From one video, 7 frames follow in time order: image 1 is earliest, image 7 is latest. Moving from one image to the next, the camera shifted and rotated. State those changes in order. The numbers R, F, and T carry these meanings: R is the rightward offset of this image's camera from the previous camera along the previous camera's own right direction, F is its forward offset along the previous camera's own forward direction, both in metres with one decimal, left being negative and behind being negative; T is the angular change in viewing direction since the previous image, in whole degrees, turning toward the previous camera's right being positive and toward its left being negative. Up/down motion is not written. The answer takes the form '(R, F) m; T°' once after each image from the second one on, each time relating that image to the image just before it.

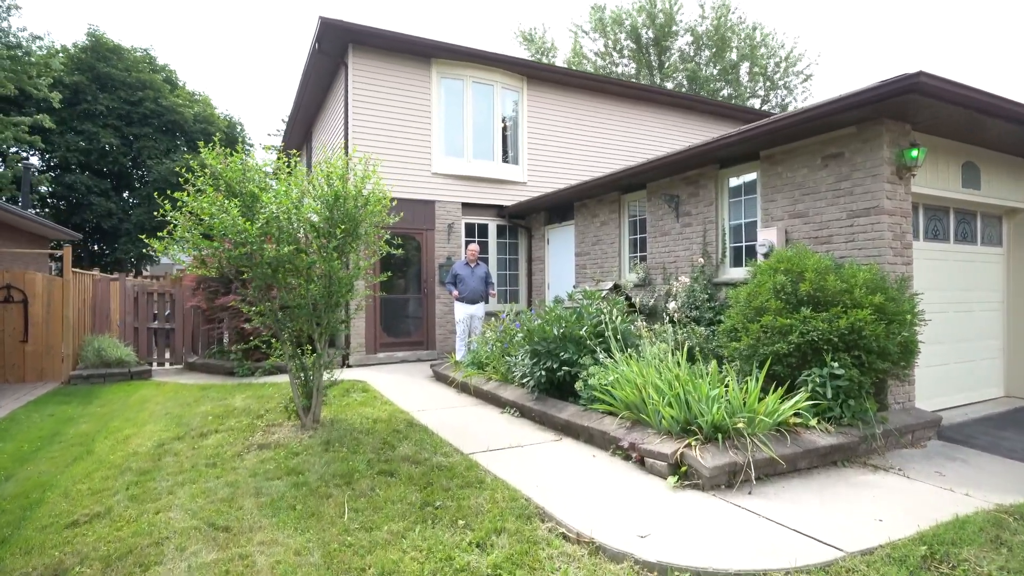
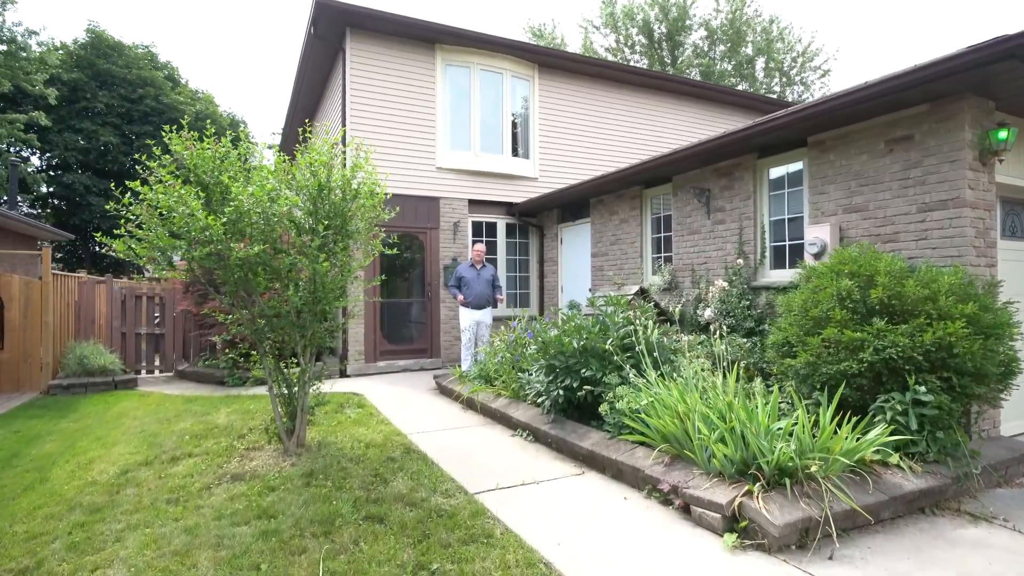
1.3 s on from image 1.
(0.0, +0.7) m; -1°
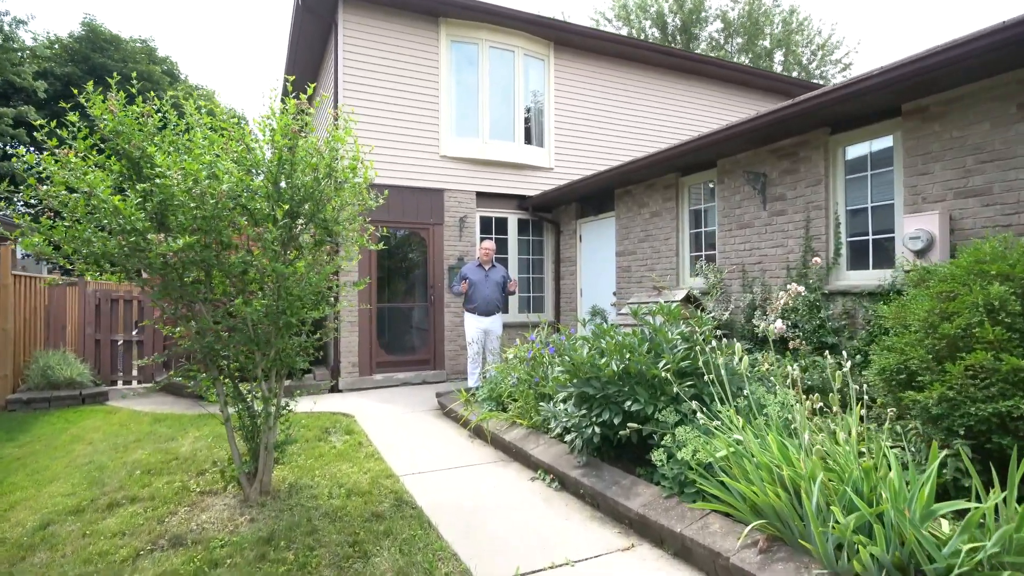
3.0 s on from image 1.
(-0.1, +1.0) m; 0°
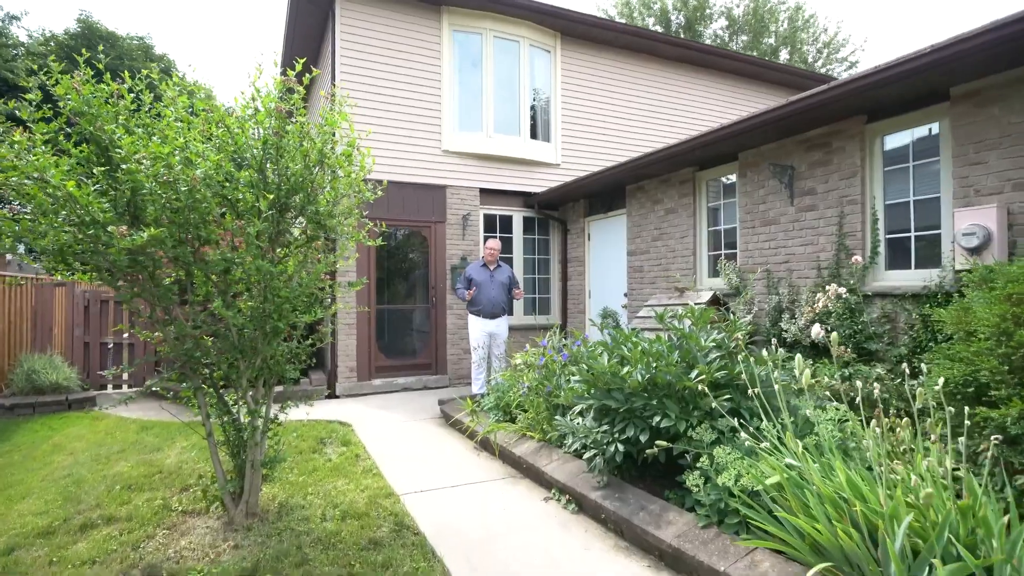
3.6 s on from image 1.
(-0.1, +0.4) m; 0°
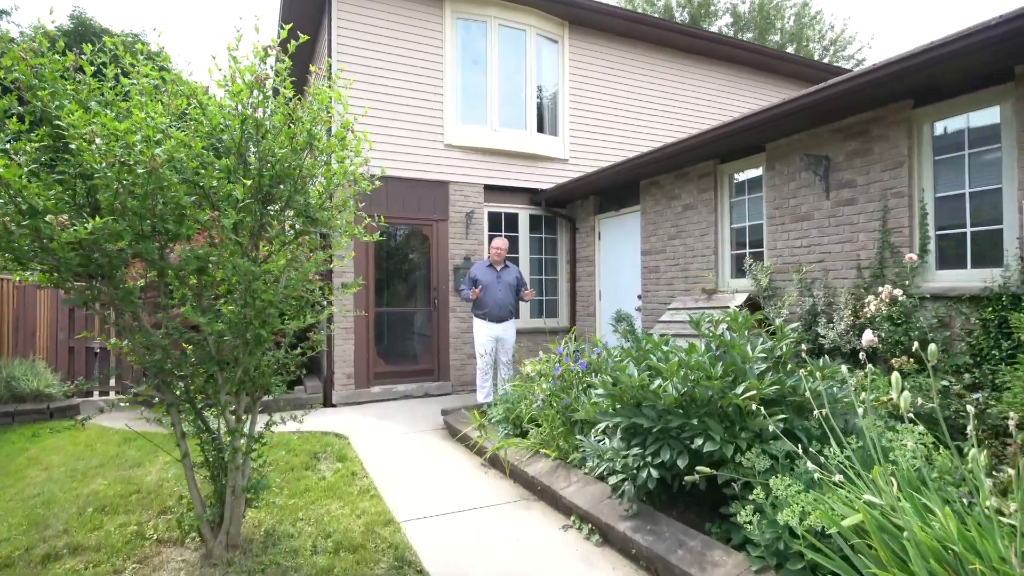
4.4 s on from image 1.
(-0.1, +0.4) m; 0°
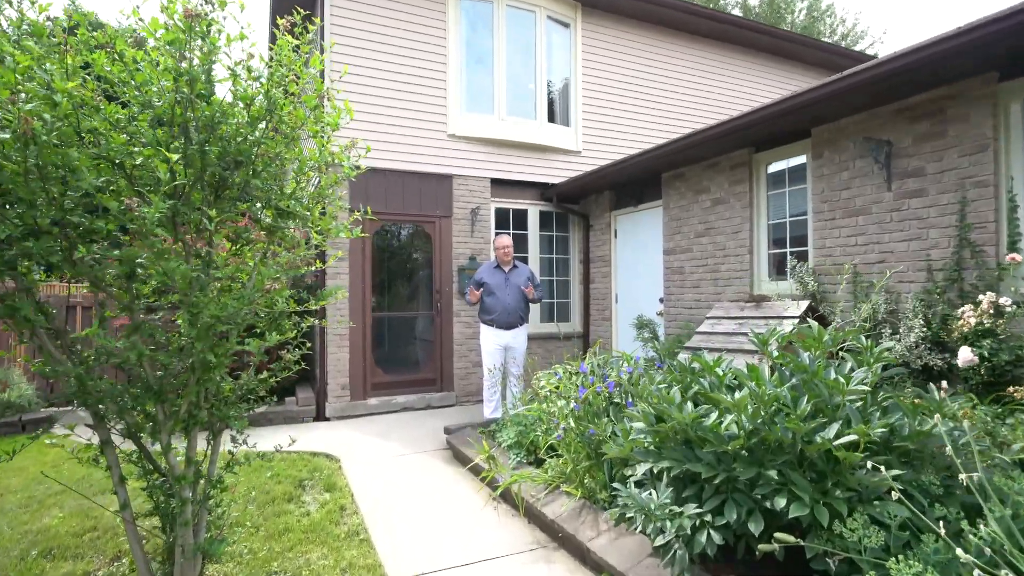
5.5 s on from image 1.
(0.0, +0.6) m; 0°
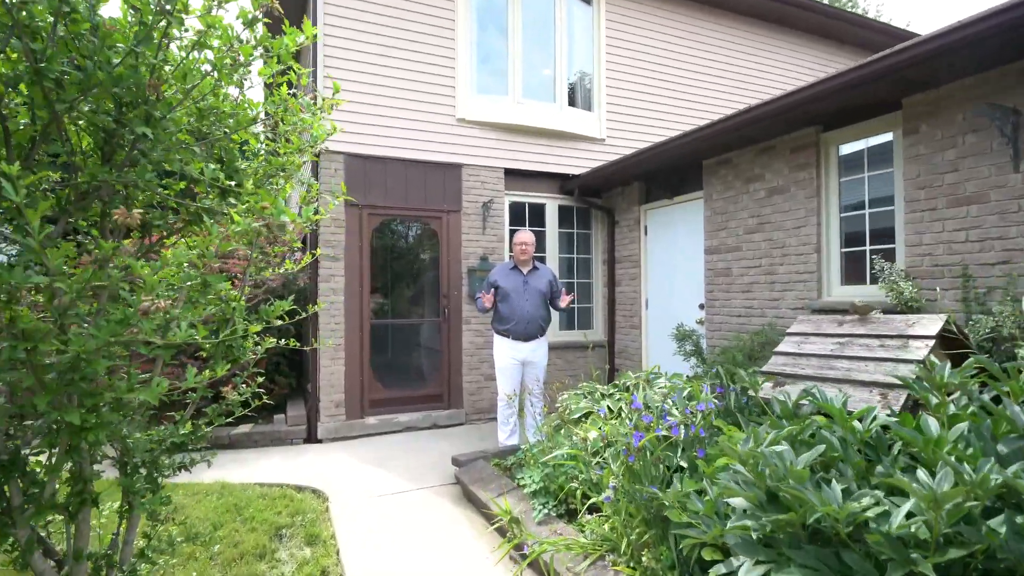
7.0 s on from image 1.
(-0.1, +0.8) m; -1°
